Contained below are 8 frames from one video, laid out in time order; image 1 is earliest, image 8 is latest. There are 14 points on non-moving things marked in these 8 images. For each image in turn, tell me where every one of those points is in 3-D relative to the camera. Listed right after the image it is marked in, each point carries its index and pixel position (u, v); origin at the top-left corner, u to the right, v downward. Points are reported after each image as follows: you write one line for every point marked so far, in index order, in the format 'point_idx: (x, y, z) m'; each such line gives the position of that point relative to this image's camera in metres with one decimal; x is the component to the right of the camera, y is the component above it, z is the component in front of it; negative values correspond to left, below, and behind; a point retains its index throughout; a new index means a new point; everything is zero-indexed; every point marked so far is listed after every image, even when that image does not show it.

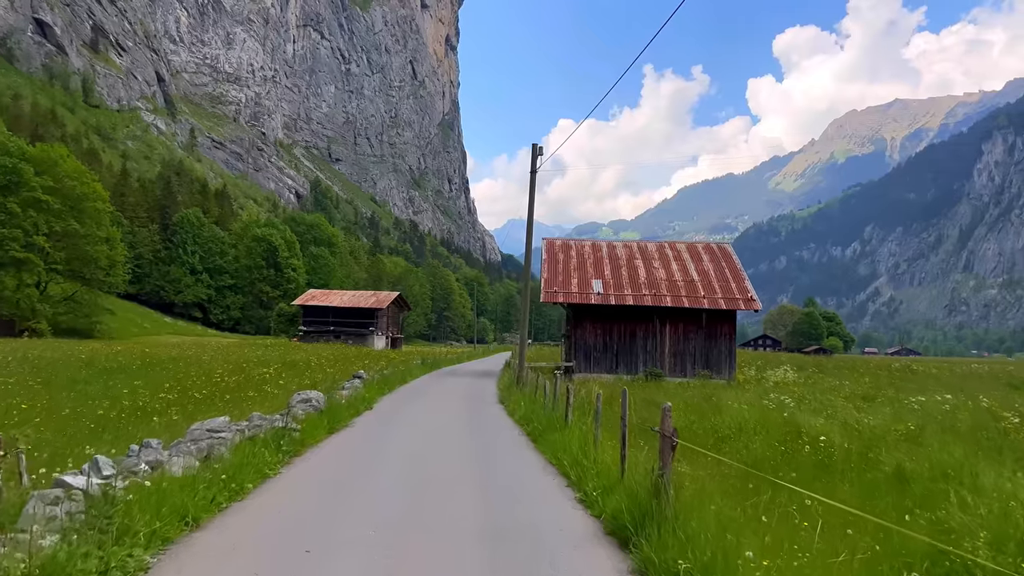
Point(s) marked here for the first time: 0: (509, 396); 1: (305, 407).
0: (-0.1, -2.6, +19.7) m
1: (-3.3, -2.0, +13.1) m
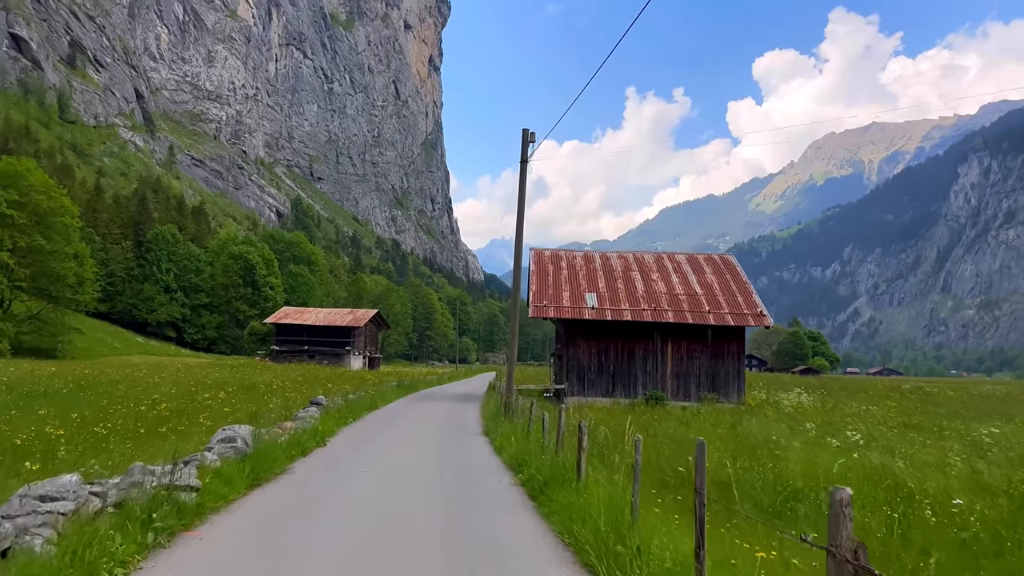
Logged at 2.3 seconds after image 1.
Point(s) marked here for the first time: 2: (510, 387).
0: (-0.3, -2.8, +16.5) m
1: (-3.4, -2.0, +9.8) m
2: (0.0, -1.8, +17.7) m
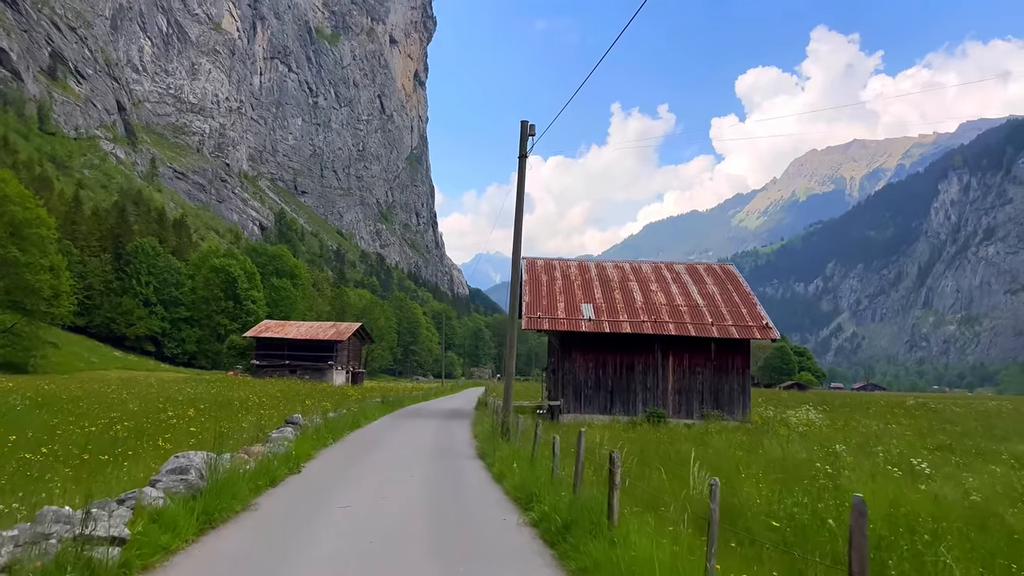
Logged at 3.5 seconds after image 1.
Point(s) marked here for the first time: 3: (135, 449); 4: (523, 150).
0: (-0.4, -2.9, +14.8) m
1: (-3.3, -2.0, +8.1) m
2: (-0.1, -2.0, +16.1) m
3: (-5.9, -2.5, +12.9) m
4: (+0.2, +2.8, +16.3) m
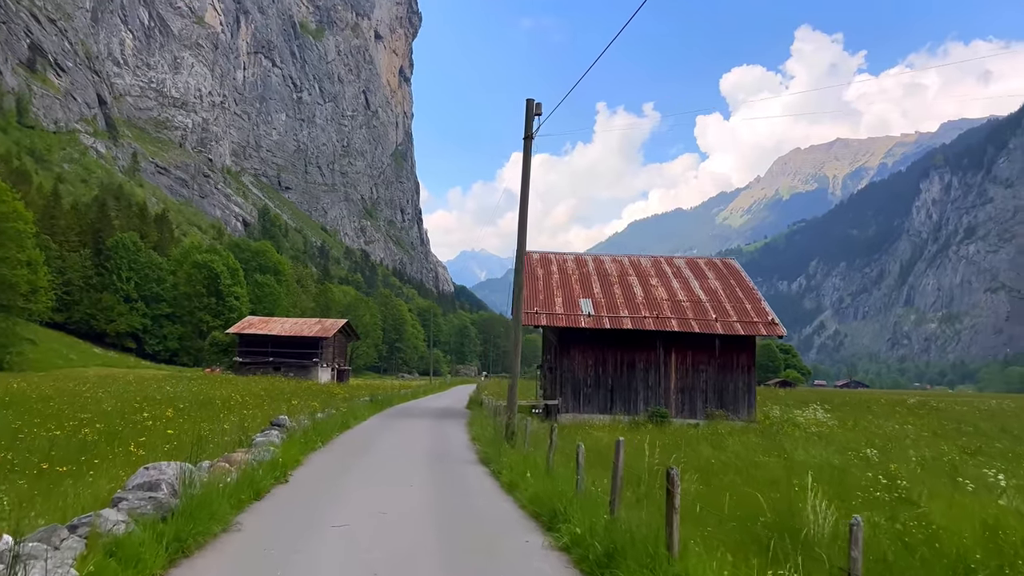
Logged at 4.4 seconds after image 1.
0: (-0.3, -2.8, +13.6) m
1: (-3.1, -1.8, +6.9) m
2: (0.0, -1.8, +14.9) m
3: (-5.8, -2.4, +11.6) m
4: (+0.3, +2.9, +15.2) m
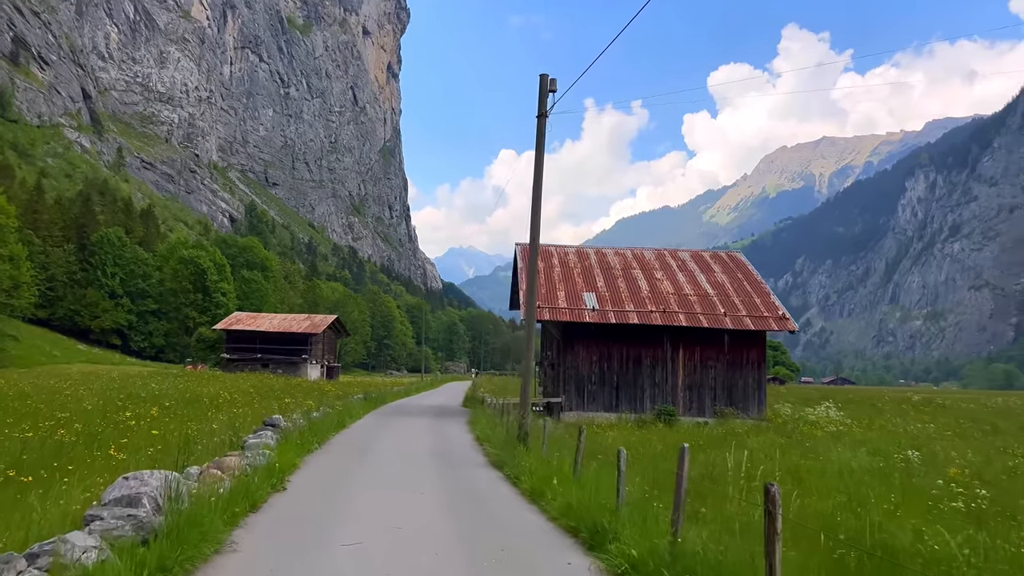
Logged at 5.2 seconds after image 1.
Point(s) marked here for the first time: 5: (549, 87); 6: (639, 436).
0: (0.0, -2.6, +12.6) m
1: (-2.8, -1.7, +5.8) m
2: (+0.2, -1.6, +13.8) m
3: (-5.5, -2.2, +10.5) m
4: (+0.5, +3.1, +14.1) m
5: (+0.6, +3.5, +14.1) m
6: (+3.1, -3.6, +20.0) m
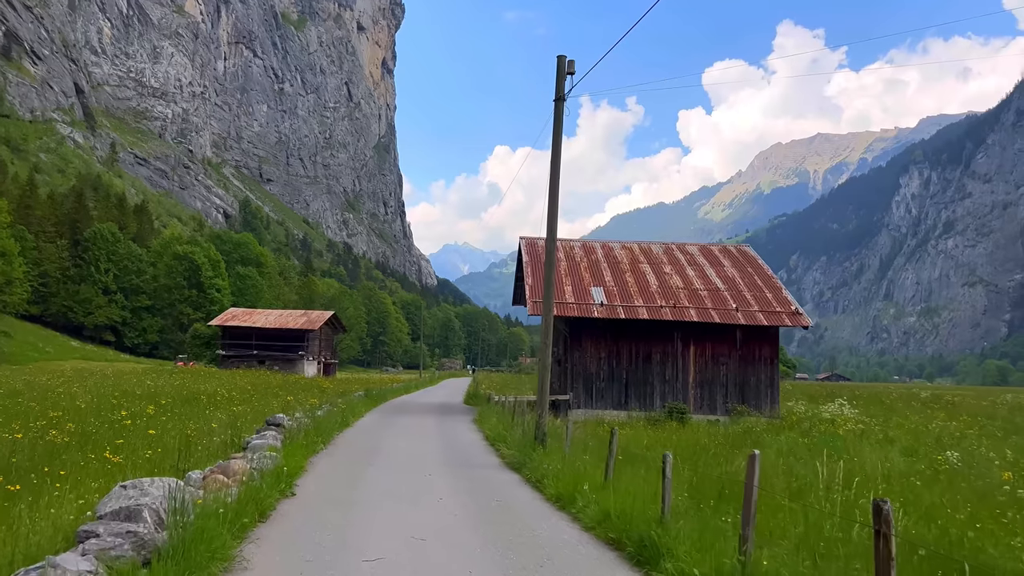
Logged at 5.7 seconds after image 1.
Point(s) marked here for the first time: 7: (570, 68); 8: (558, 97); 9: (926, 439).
0: (+0.2, -2.5, +11.9) m
1: (-2.4, -1.6, +5.1) m
2: (+0.5, -1.5, +13.2) m
3: (-5.2, -2.1, +9.8) m
4: (+0.8, +3.2, +13.4) m
5: (+0.9, +3.6, +13.4) m
6: (+3.3, -3.5, +19.4) m
7: (+1.0, +3.6, +13.4) m
8: (+0.7, +3.1, +13.3) m
9: (+8.0, -3.0, +16.0) m
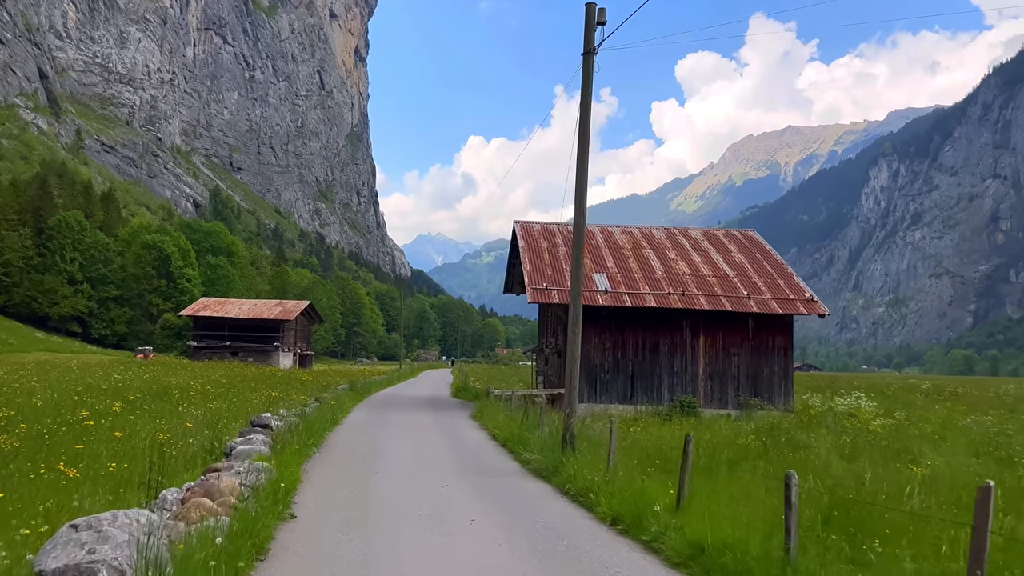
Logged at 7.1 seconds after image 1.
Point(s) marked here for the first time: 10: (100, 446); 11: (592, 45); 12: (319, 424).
0: (+0.6, -2.3, +10.3) m
1: (-1.9, -1.4, +3.4) m
2: (+0.8, -1.3, +11.6) m
3: (-4.8, -1.9, +8.0) m
4: (+1.1, +3.5, +11.8) m
5: (+1.2, +3.9, +11.8) m
6: (+3.4, -3.1, +17.9) m
7: (+1.3, +3.9, +11.8) m
8: (+1.1, +3.4, +11.6) m
9: (+8.3, -2.7, +14.7) m
10: (-5.4, -2.1, +10.8) m
11: (+1.2, +3.5, +12.0) m
12: (-3.6, -2.5, +15.3) m
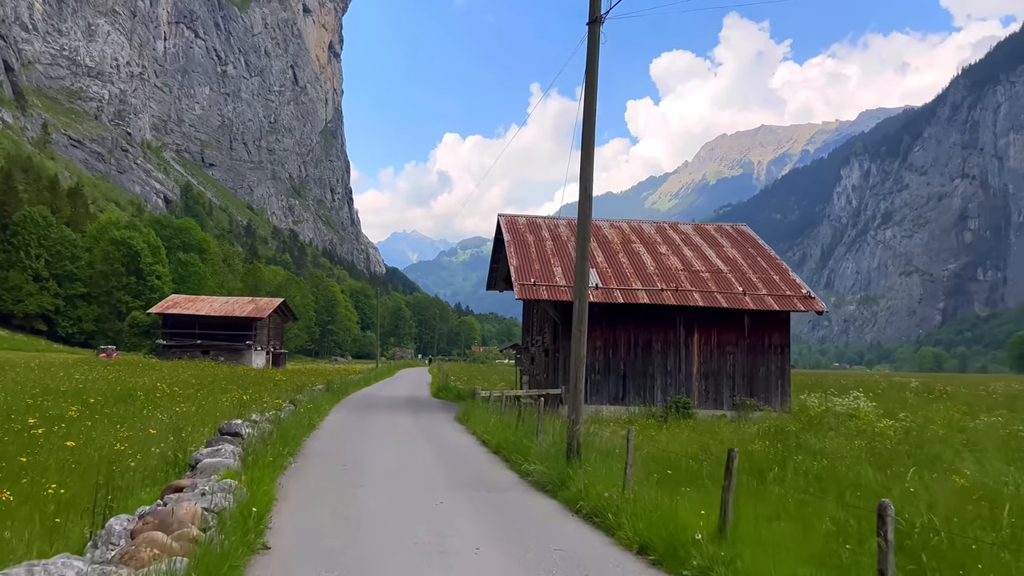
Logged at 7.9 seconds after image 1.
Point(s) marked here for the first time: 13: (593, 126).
0: (+0.6, -2.2, +9.2) m
1: (-1.6, -1.4, +2.3) m
2: (+0.8, -1.2, +10.5) m
3: (-4.7, -1.8, +6.8) m
4: (+1.1, +3.6, +10.7) m
5: (+1.2, +3.9, +10.7) m
6: (+3.2, -3.0, +16.9) m
7: (+1.2, +4.0, +10.7) m
8: (+1.0, +3.5, +10.6) m
9: (+8.1, -2.6, +13.8) m
10: (-5.4, -2.0, +9.6) m
11: (+1.1, +3.6, +10.9) m
12: (-3.7, -2.4, +14.1) m
13: (+1.0, +2.0, +10.2) m
